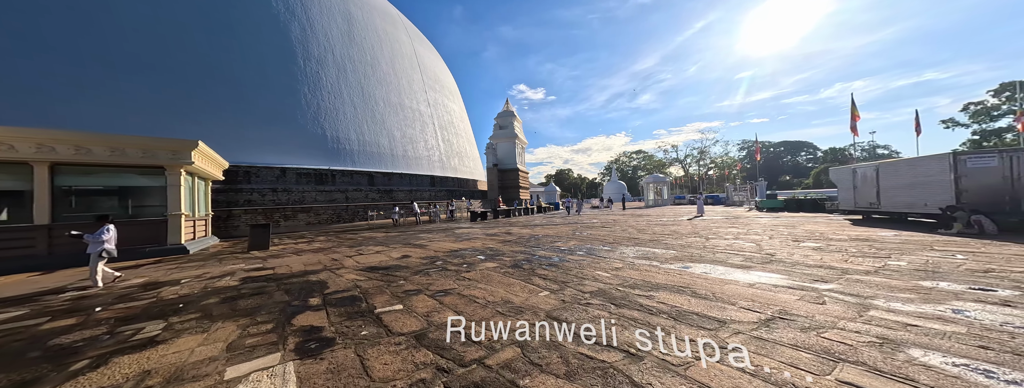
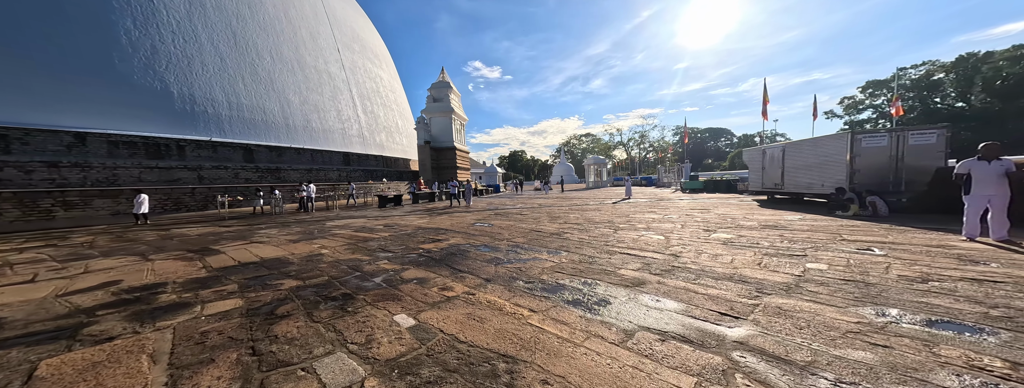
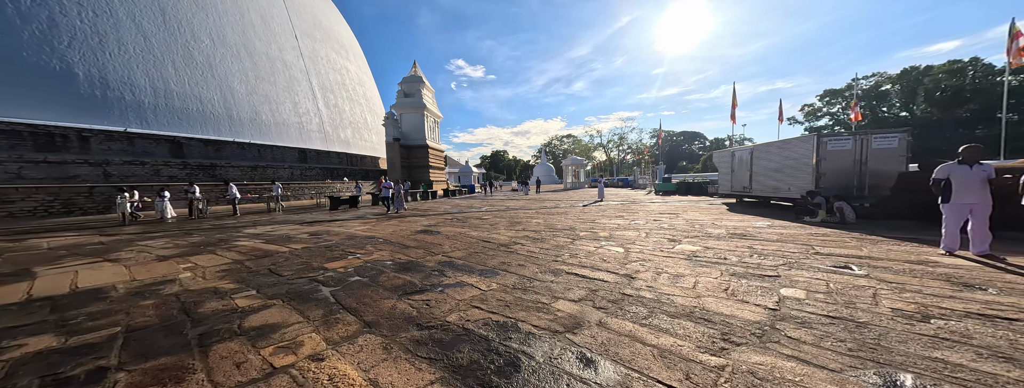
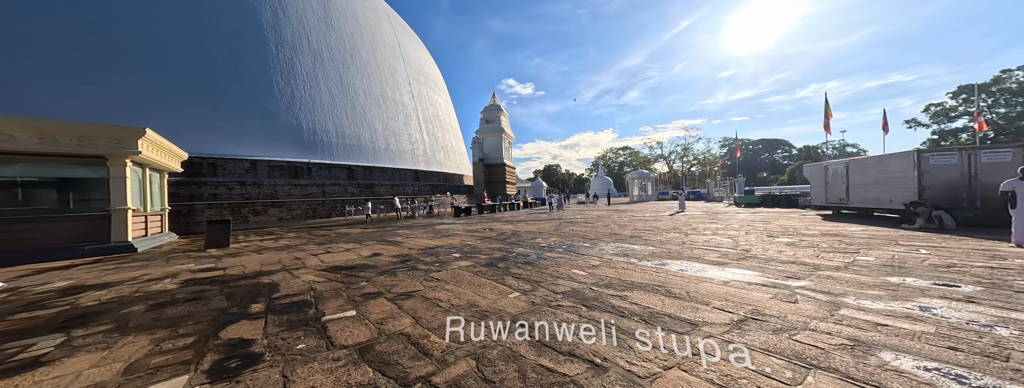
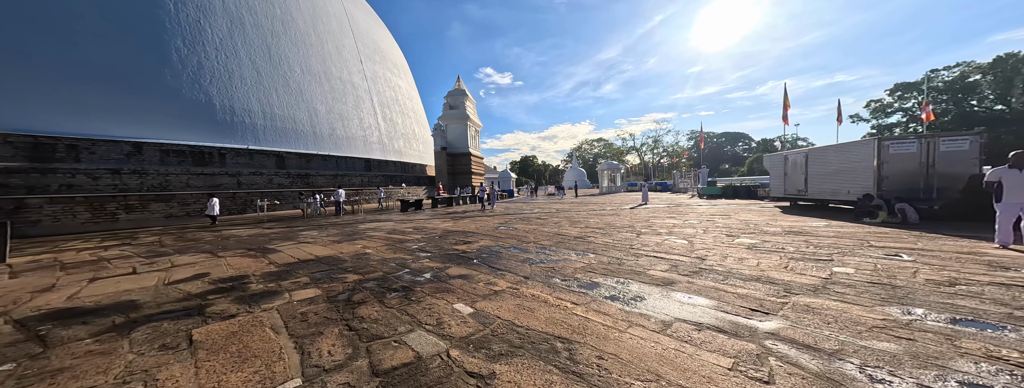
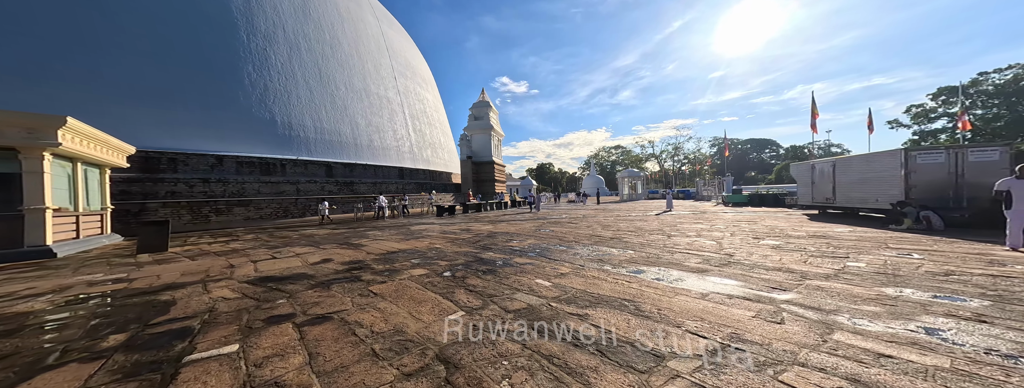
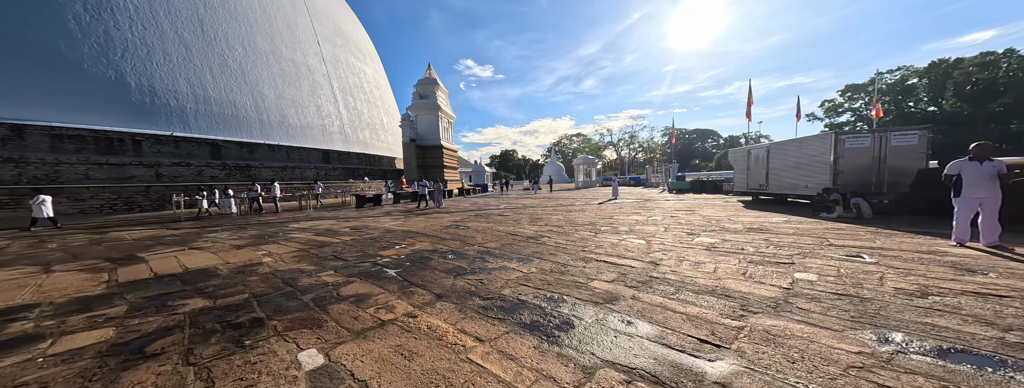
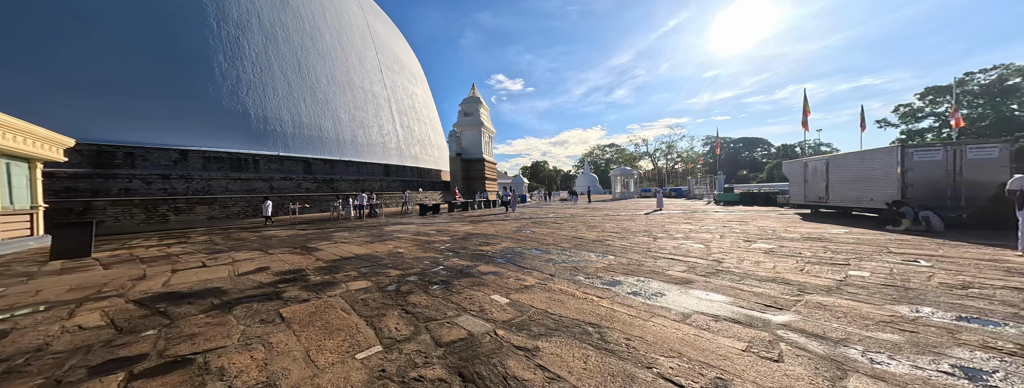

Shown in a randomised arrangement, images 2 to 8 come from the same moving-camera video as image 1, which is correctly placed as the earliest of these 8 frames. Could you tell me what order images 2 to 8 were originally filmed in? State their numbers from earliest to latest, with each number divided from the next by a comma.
4, 6, 8, 5, 2, 7, 3
